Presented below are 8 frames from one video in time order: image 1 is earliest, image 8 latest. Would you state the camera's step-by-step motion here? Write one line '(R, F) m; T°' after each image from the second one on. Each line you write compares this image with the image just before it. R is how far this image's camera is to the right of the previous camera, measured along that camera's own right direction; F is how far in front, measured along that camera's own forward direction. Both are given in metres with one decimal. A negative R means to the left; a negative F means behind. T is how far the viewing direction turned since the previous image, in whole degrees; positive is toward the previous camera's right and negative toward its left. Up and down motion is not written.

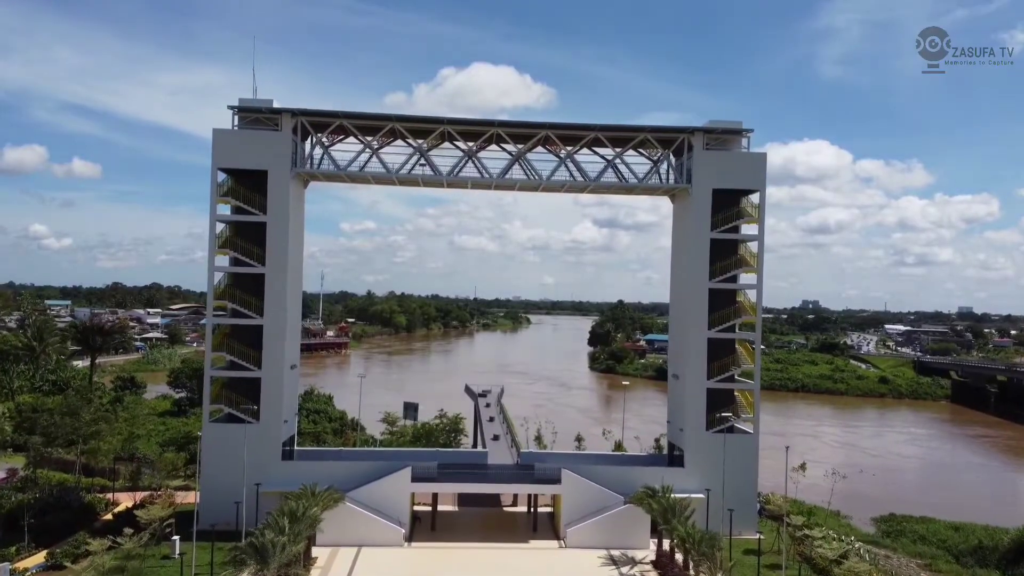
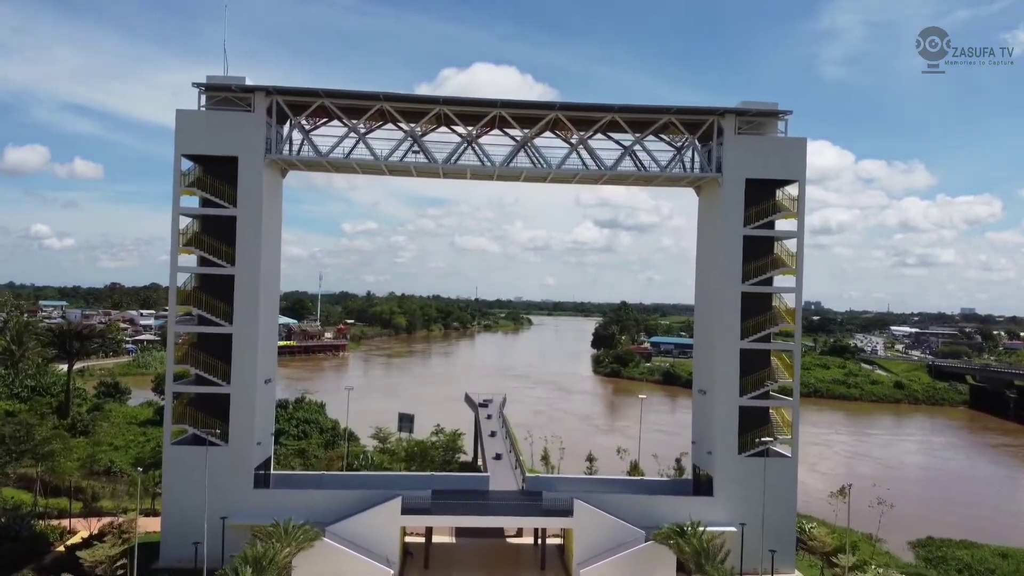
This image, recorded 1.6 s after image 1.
(-0.1, +2.4) m; 0°
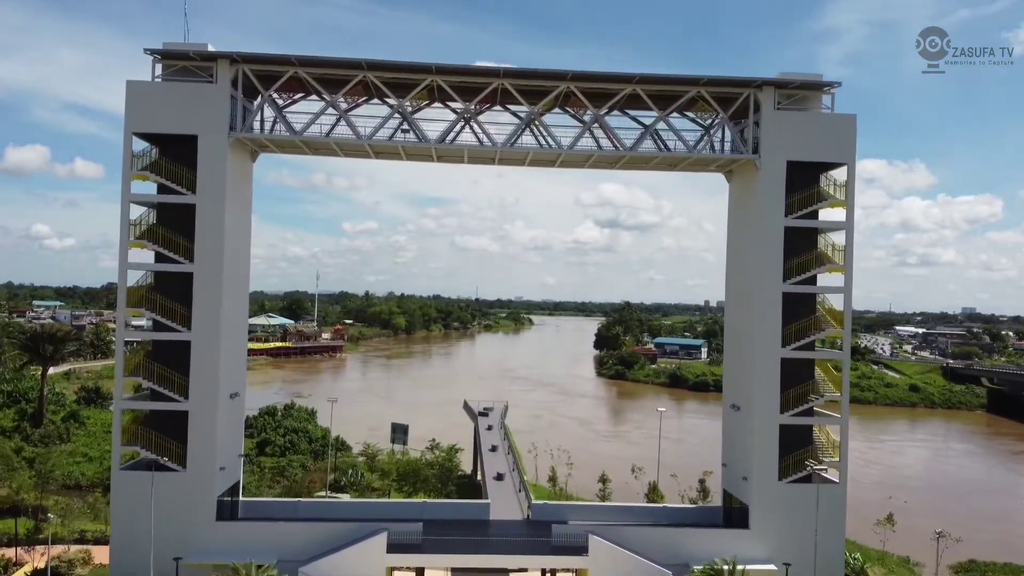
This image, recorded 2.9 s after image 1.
(-0.1, +2.3) m; 0°
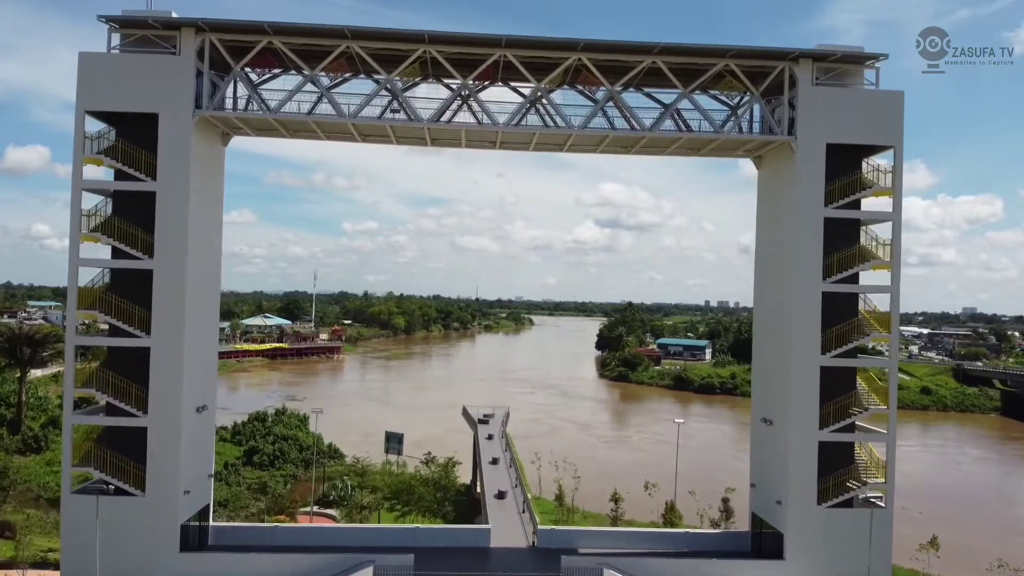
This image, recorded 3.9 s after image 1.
(0.0, +1.7) m; 0°
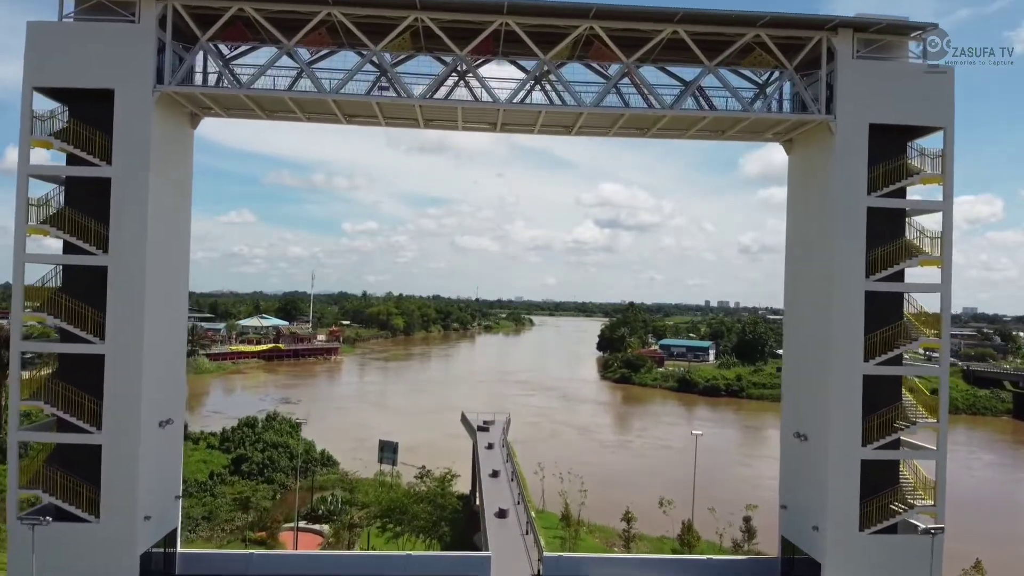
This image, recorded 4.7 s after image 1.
(0.0, +1.5) m; 0°
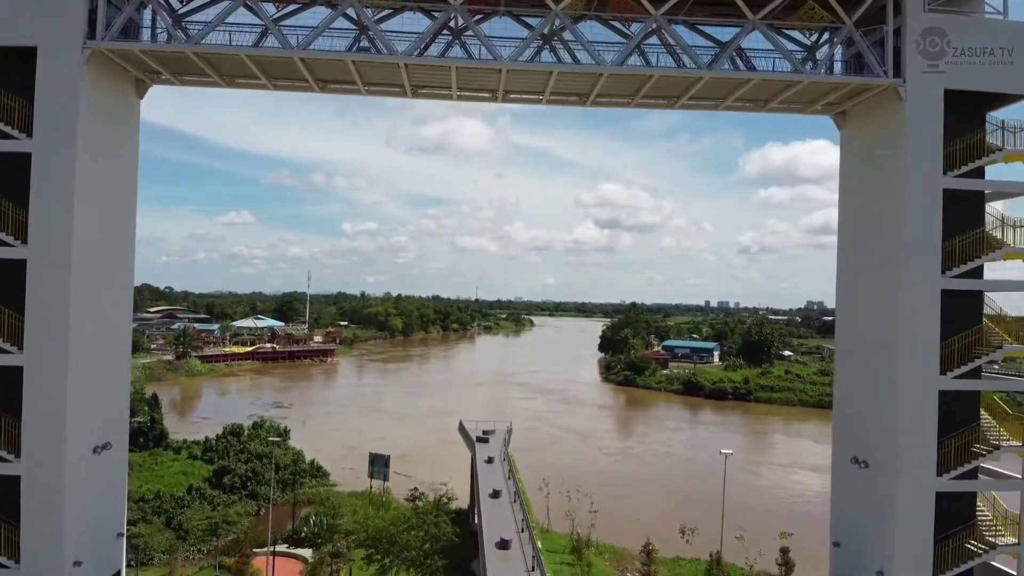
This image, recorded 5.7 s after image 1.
(-0.1, +1.9) m; 0°
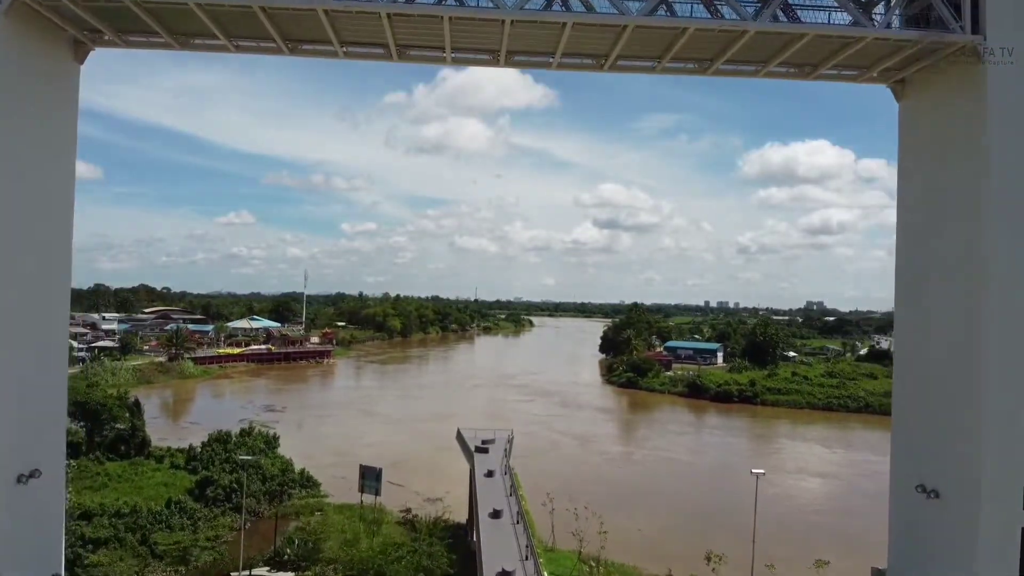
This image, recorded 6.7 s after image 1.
(-0.1, +1.6) m; 0°
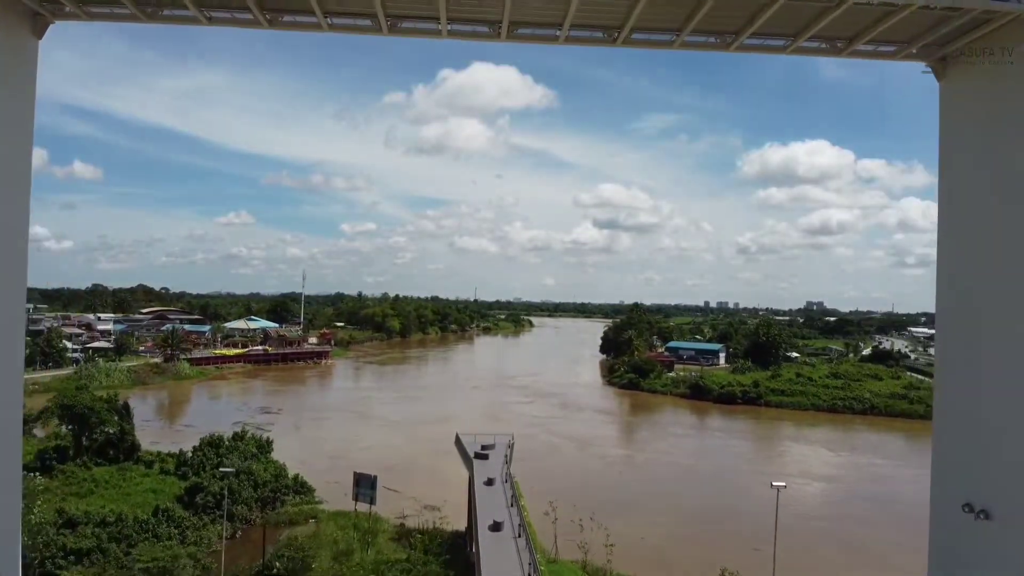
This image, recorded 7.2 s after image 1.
(0.0, +0.9) m; 0°
